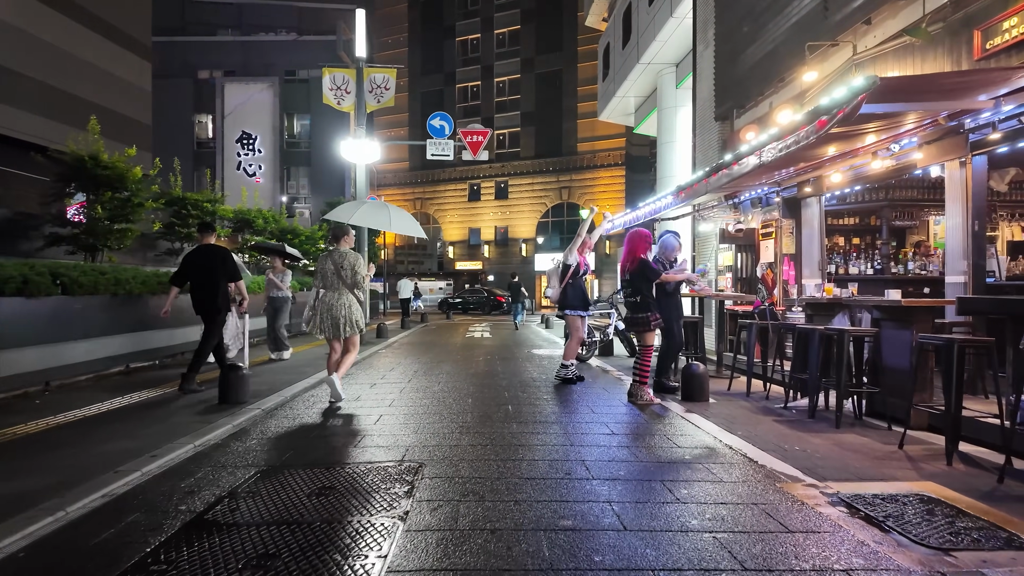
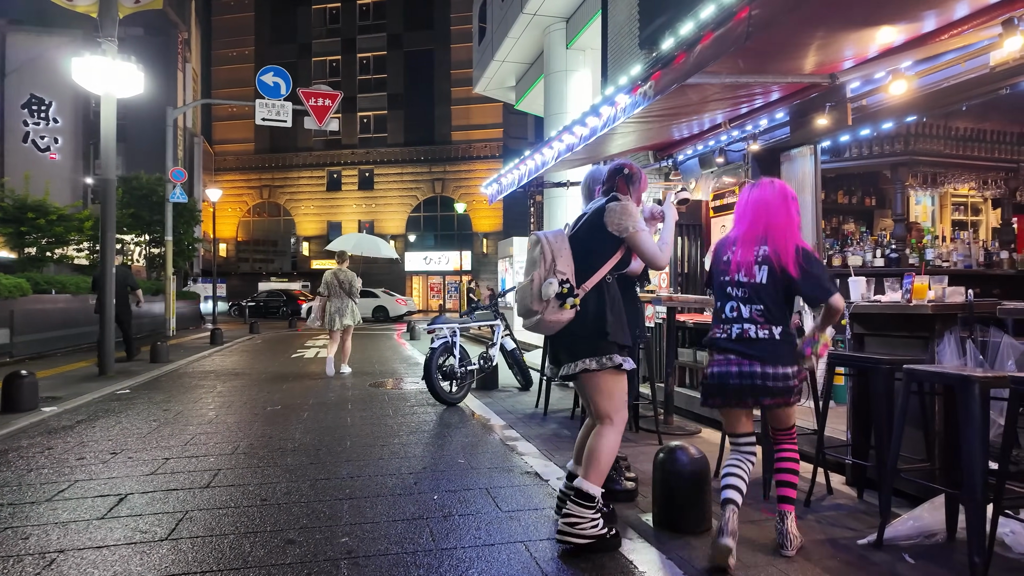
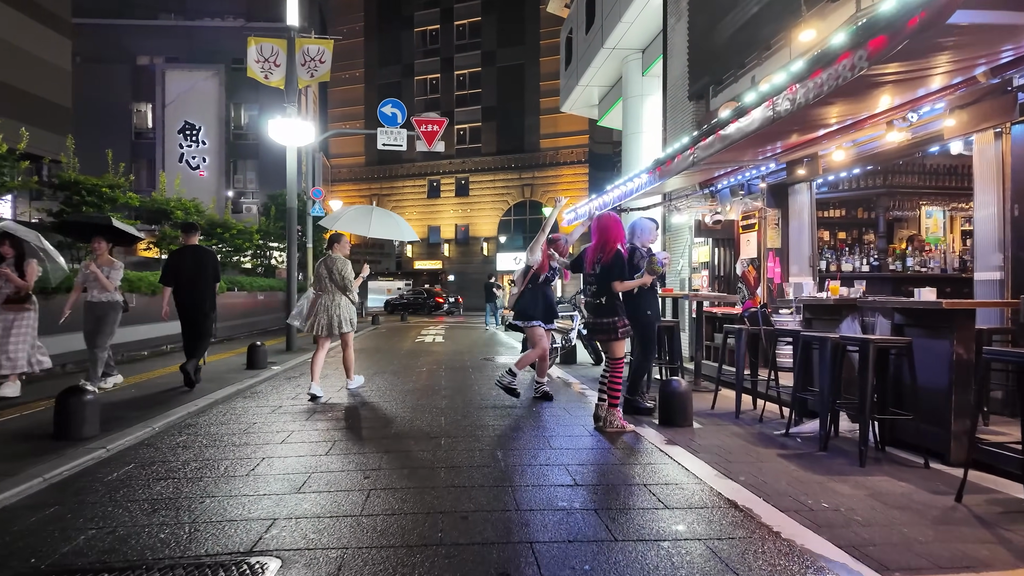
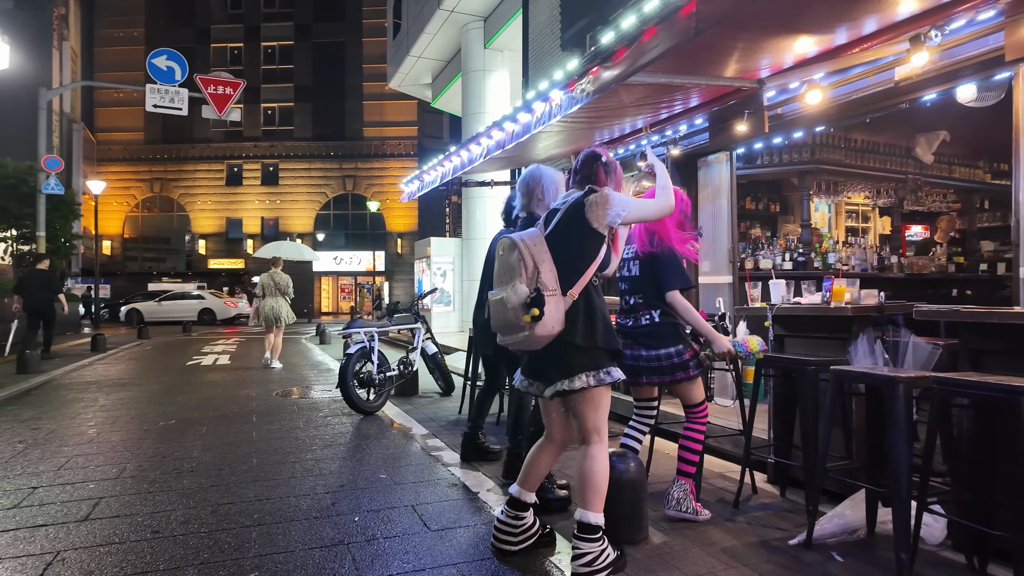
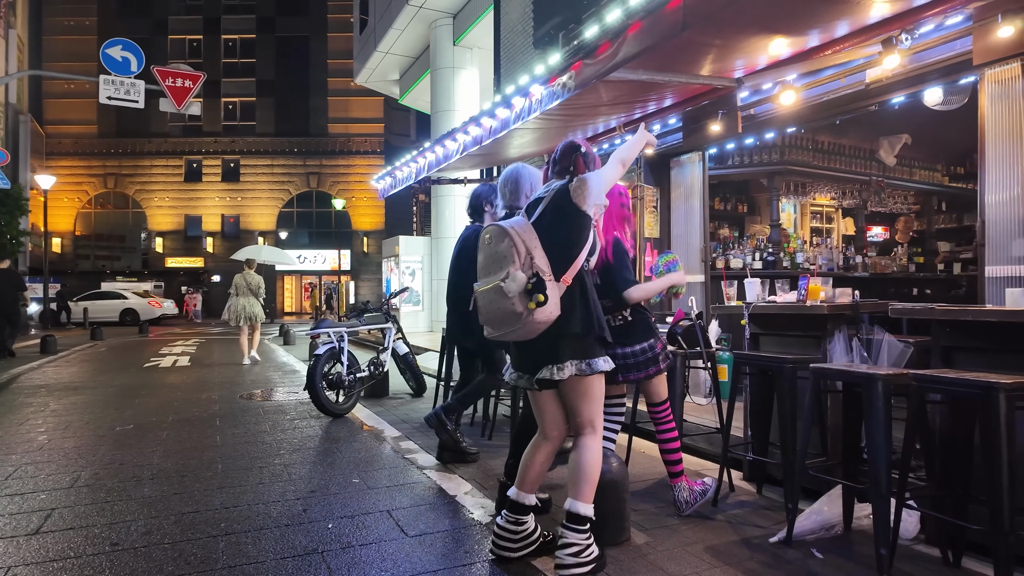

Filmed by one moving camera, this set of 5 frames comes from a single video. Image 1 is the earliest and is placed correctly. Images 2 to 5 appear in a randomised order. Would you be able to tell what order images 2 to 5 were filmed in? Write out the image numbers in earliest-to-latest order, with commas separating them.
3, 2, 4, 5
